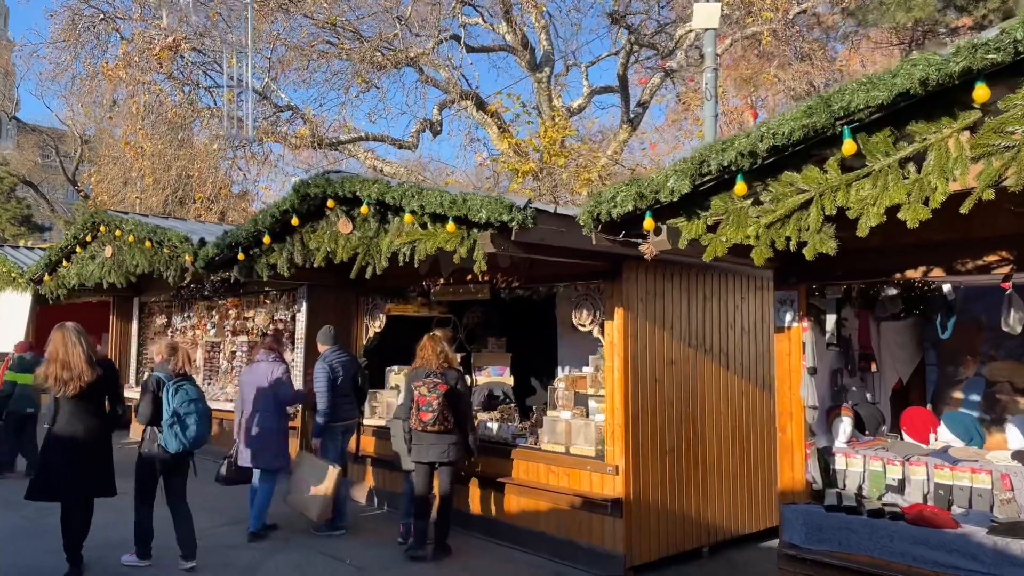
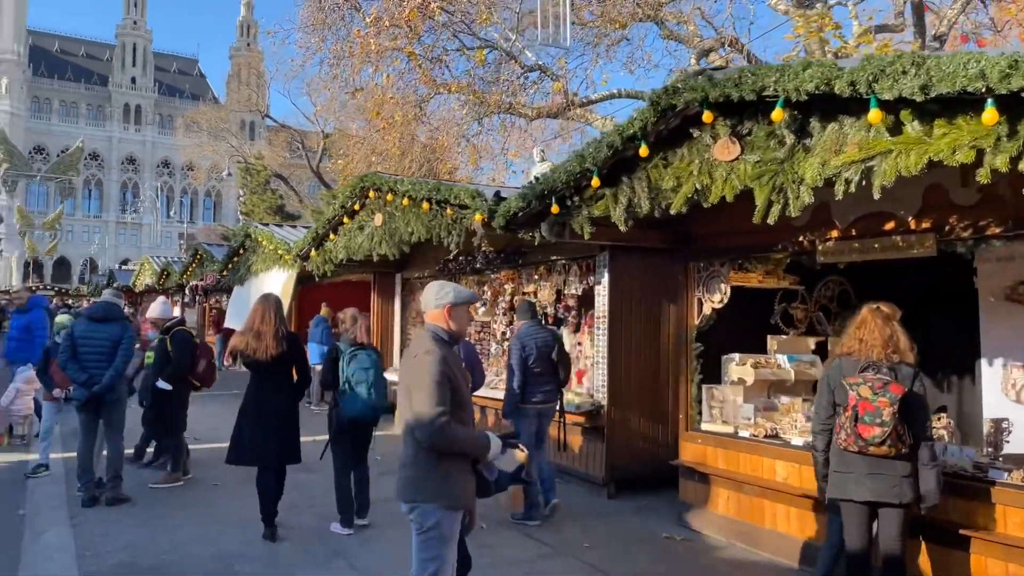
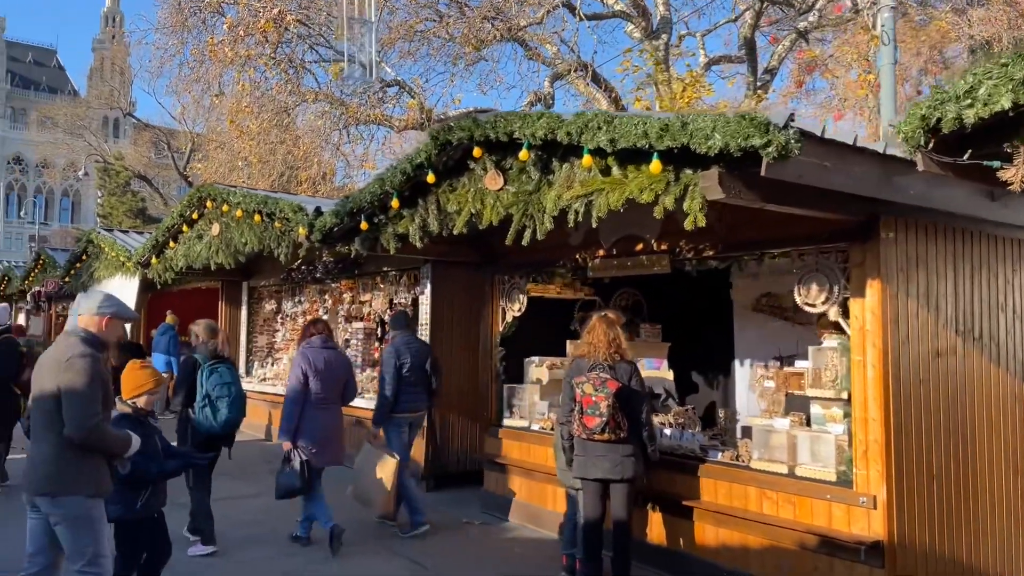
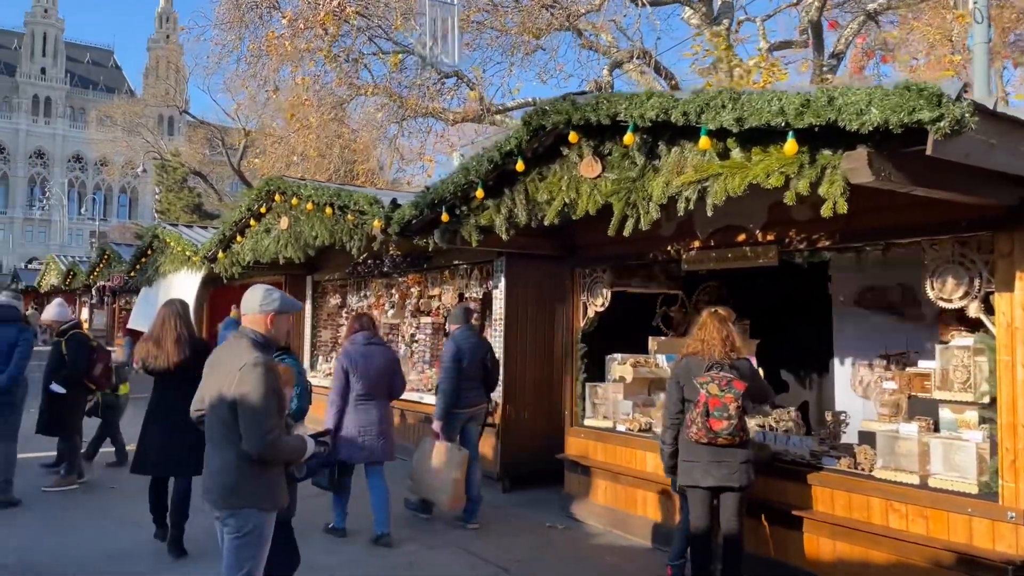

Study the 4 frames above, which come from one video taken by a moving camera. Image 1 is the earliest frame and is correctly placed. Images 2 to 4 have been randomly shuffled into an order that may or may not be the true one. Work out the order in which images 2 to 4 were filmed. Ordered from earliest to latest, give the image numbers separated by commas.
3, 4, 2
